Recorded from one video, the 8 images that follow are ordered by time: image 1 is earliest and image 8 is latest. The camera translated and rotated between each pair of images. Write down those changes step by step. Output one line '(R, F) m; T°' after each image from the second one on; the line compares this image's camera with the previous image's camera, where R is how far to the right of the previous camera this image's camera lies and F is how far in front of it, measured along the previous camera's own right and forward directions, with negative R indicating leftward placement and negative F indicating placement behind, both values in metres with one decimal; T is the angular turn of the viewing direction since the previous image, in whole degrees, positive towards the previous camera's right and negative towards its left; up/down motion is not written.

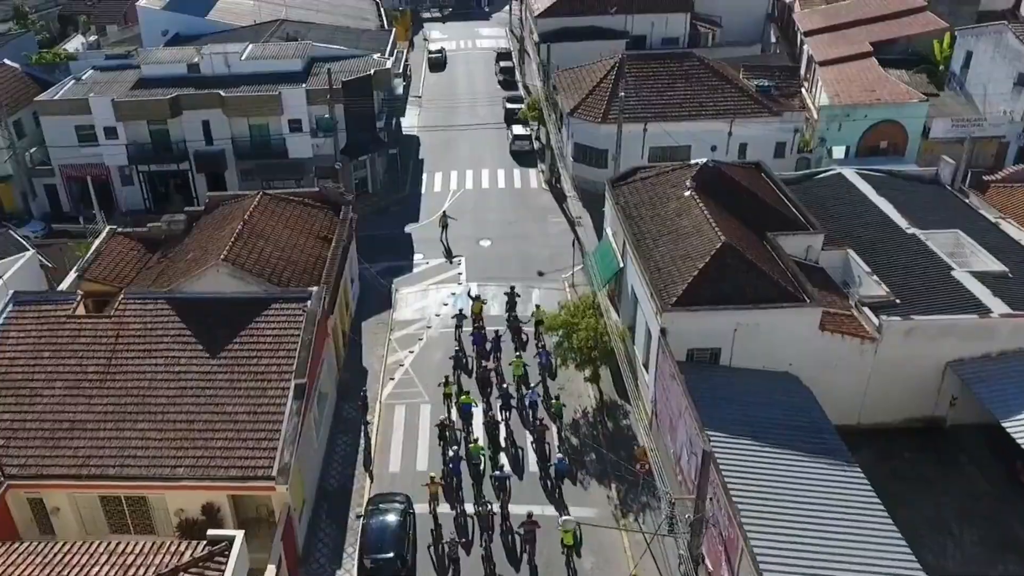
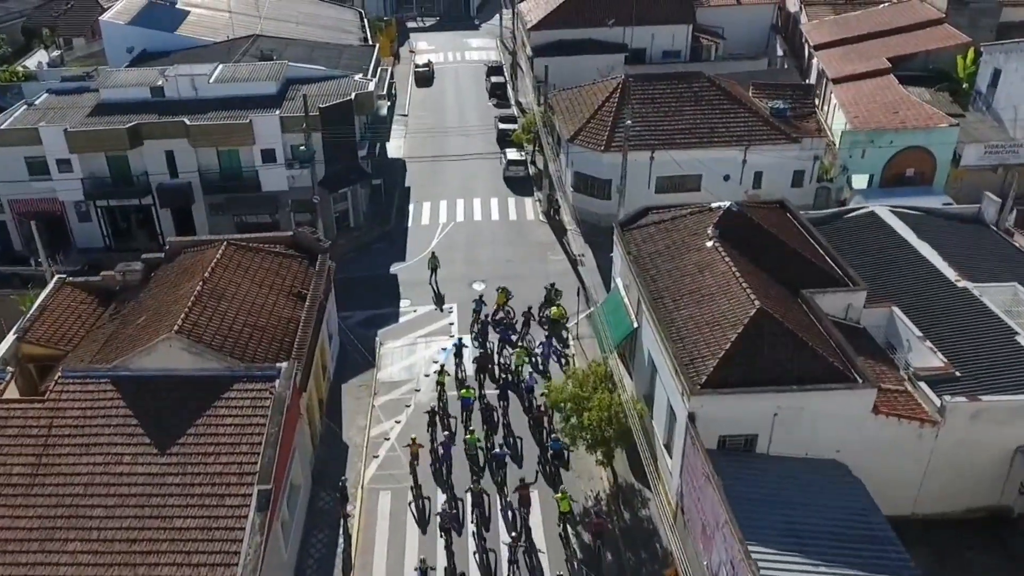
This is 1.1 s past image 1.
(-0.4, +3.9) m; +1°
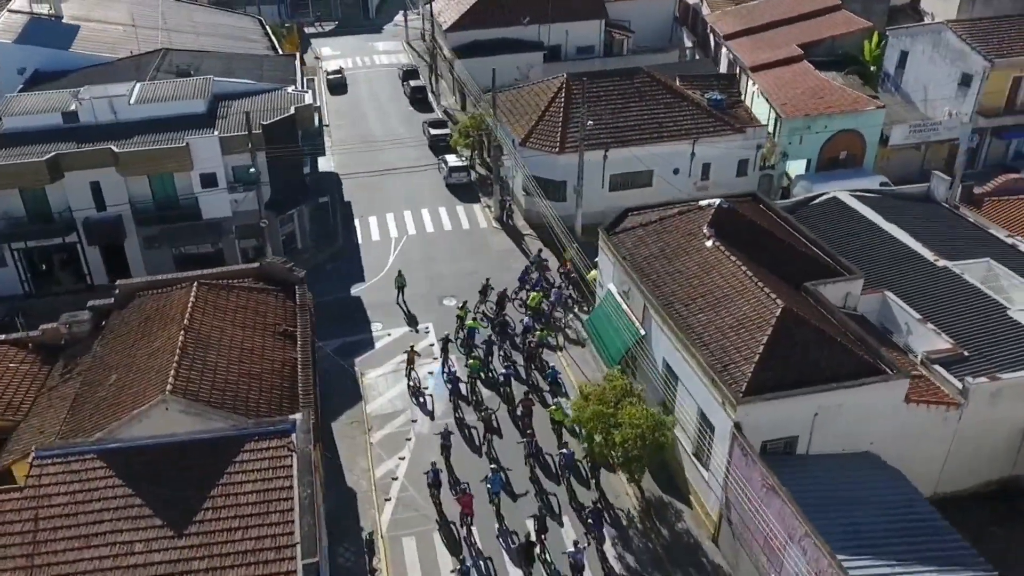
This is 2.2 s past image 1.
(-3.9, +1.7) m; +8°
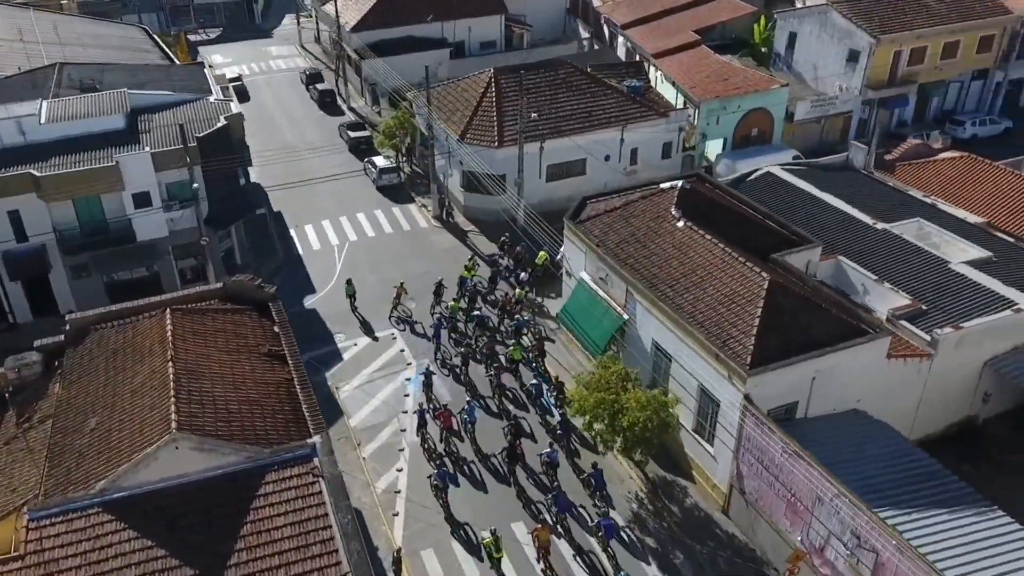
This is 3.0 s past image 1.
(-3.5, +0.5) m; +9°
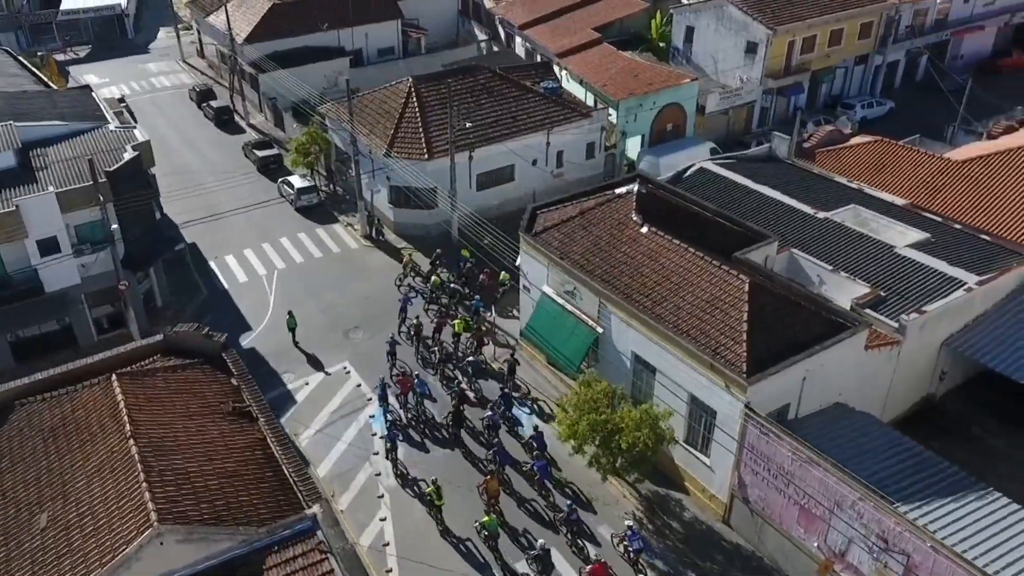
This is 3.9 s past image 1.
(-2.7, +1.5) m; +8°
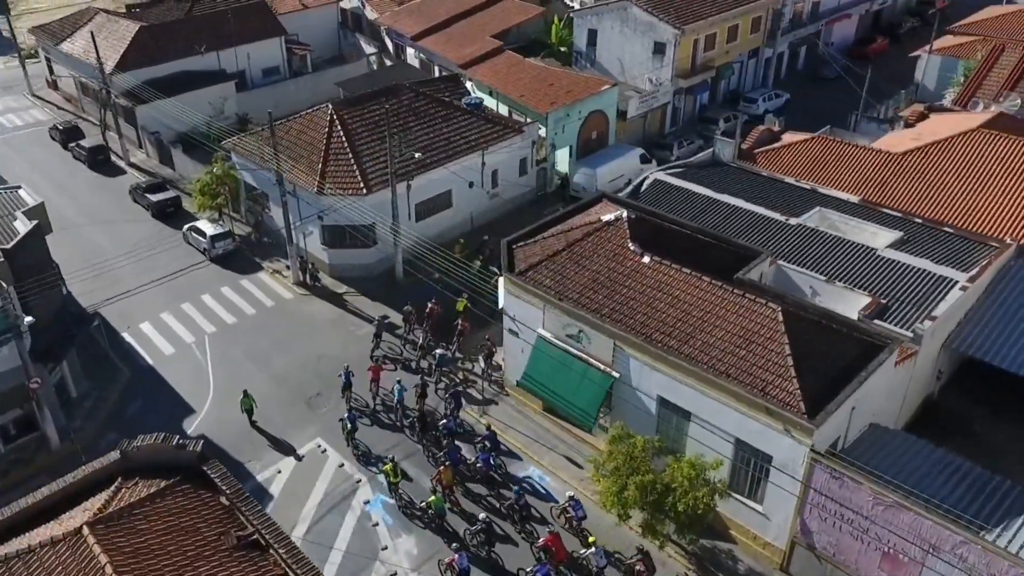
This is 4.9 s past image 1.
(-4.1, +3.3) m; +10°
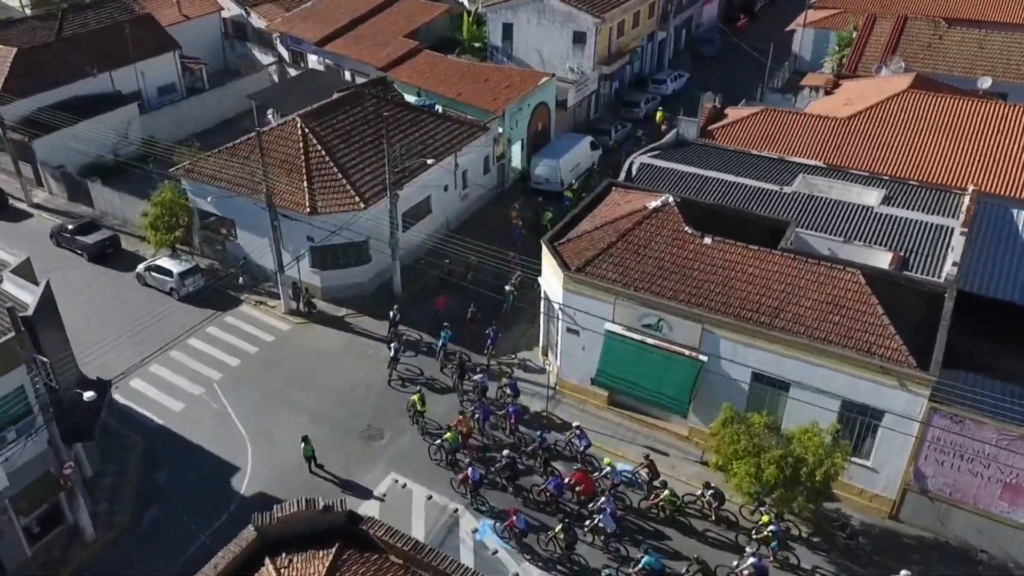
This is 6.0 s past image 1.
(-7.3, +1.6) m; +11°
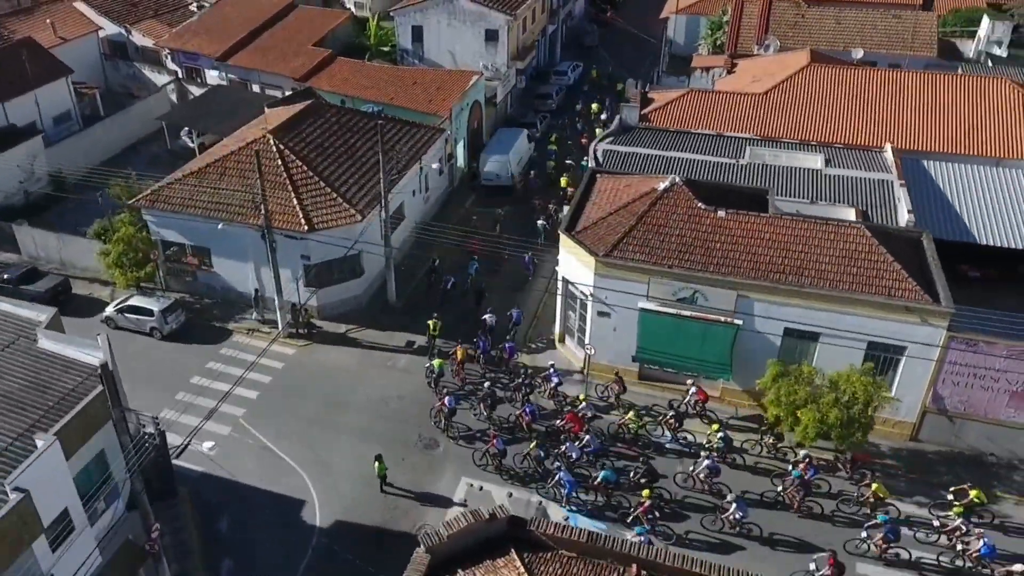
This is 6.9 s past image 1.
(-6.5, -0.1) m; +11°
